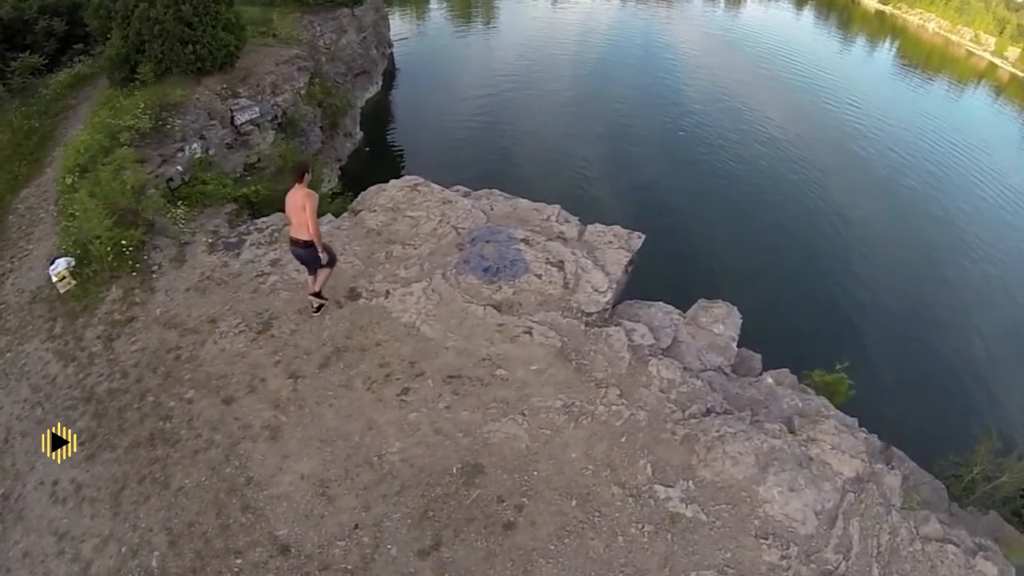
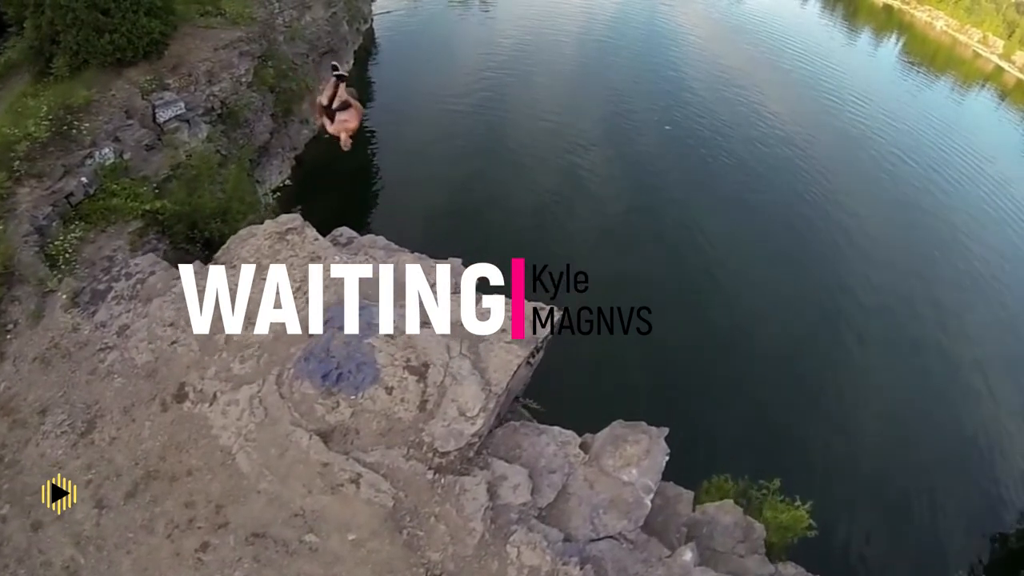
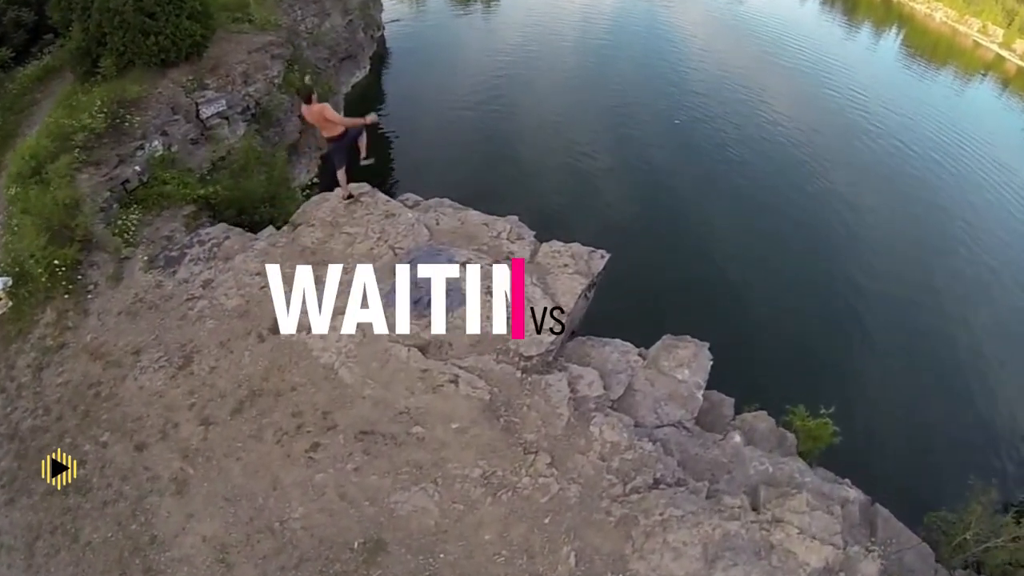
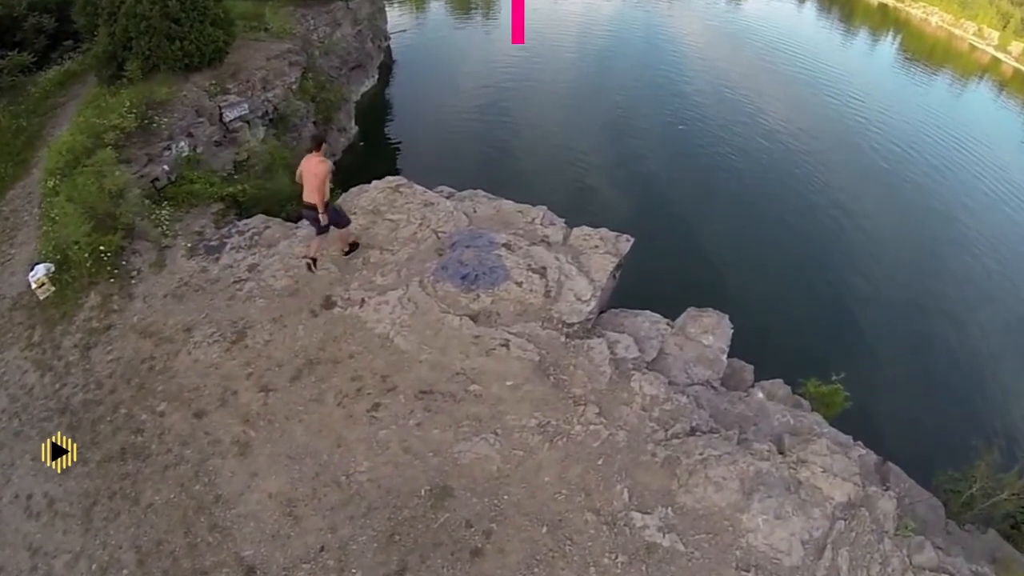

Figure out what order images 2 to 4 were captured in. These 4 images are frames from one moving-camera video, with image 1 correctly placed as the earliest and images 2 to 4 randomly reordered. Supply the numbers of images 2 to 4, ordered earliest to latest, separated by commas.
4, 3, 2
